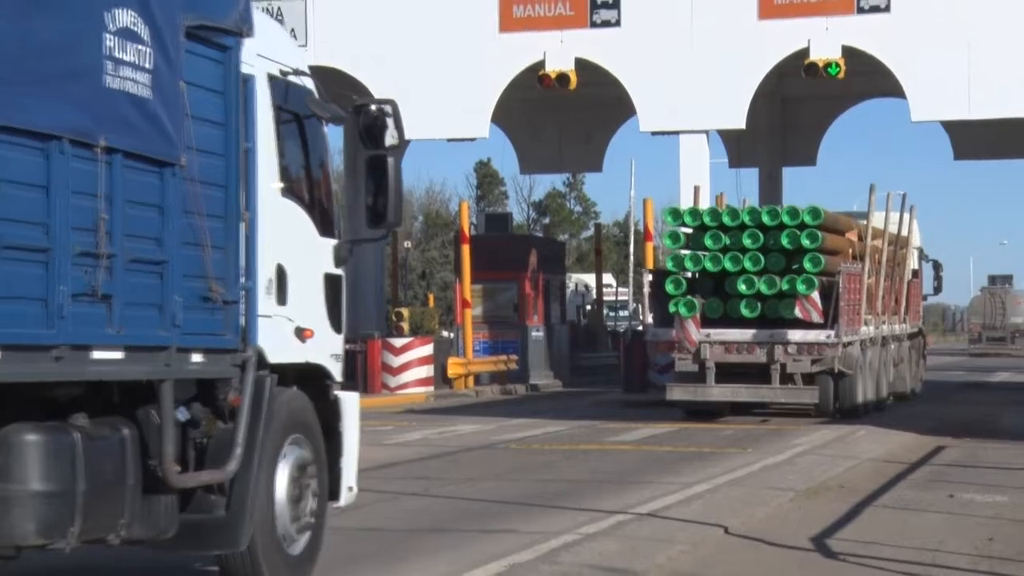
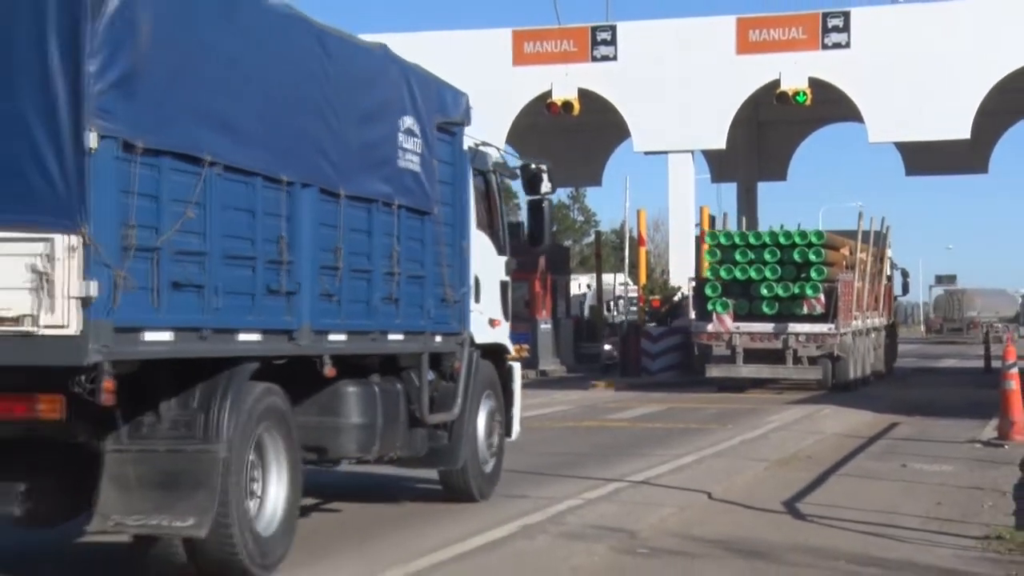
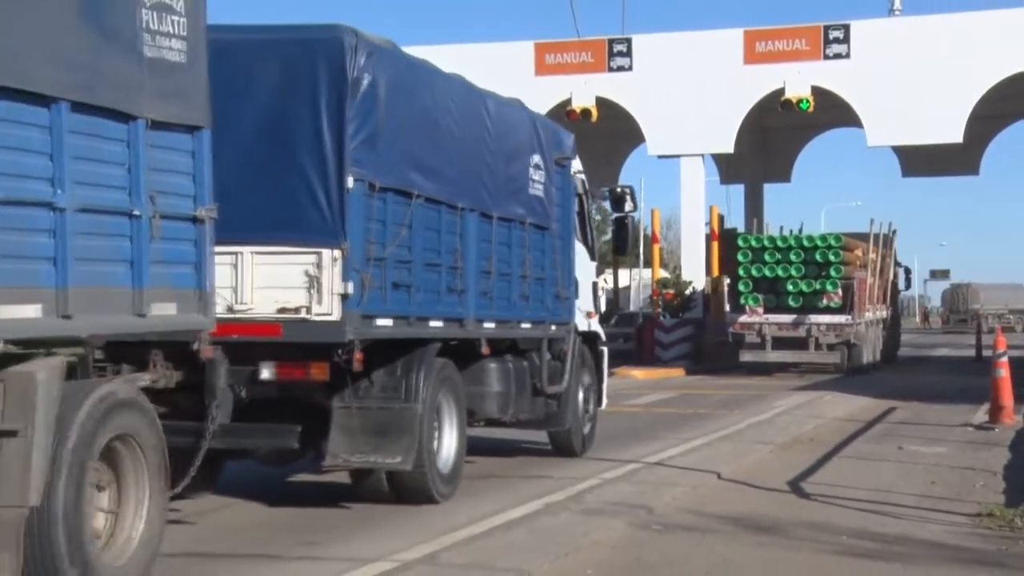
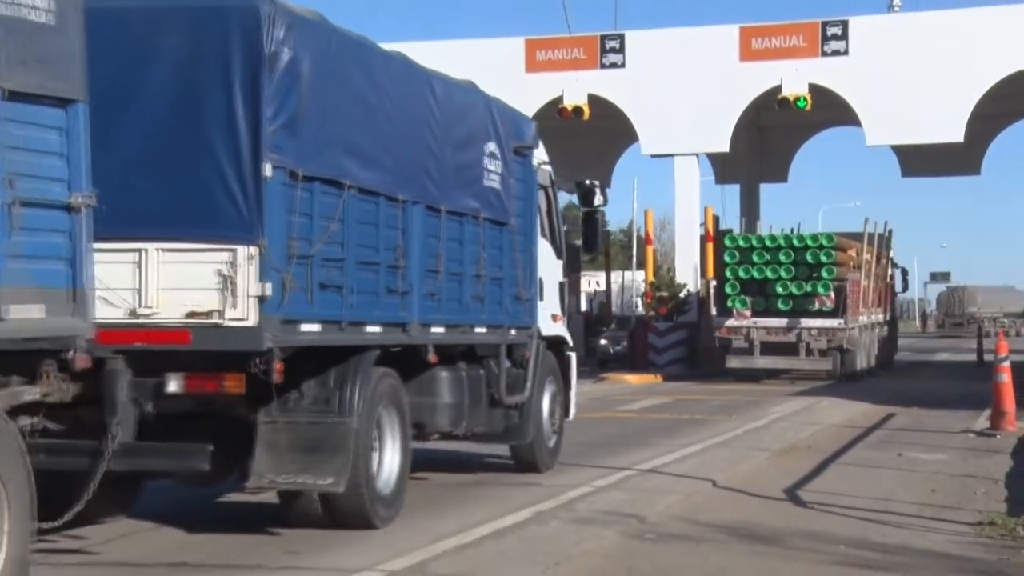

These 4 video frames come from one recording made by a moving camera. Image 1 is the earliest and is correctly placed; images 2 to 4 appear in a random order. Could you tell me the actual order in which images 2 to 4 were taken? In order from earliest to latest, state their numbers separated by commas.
2, 4, 3
